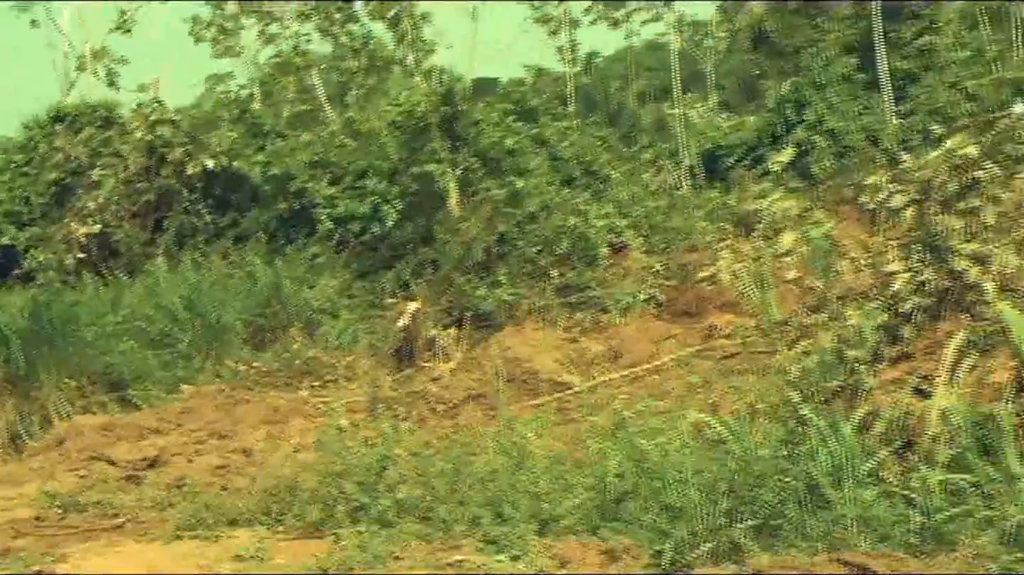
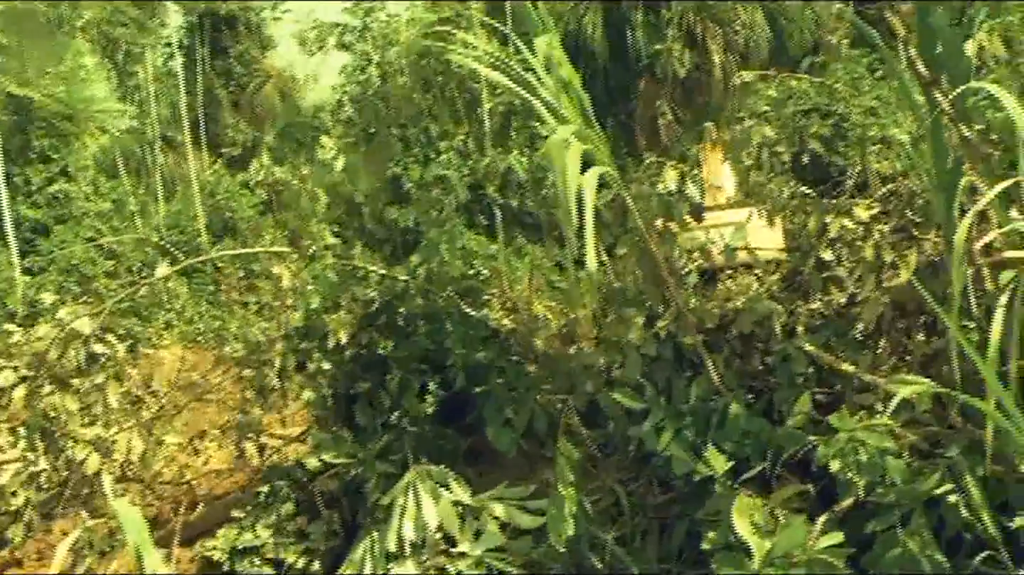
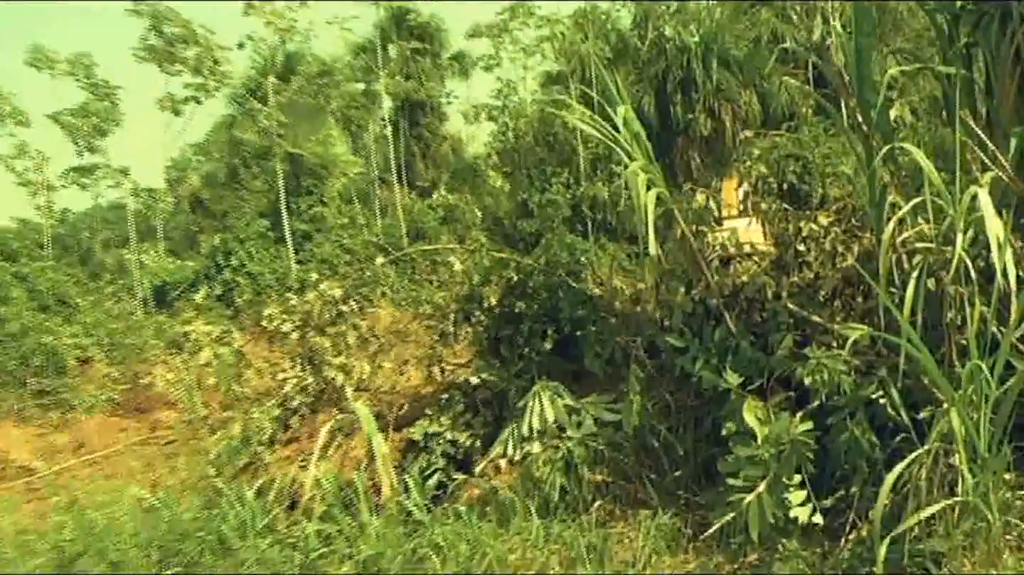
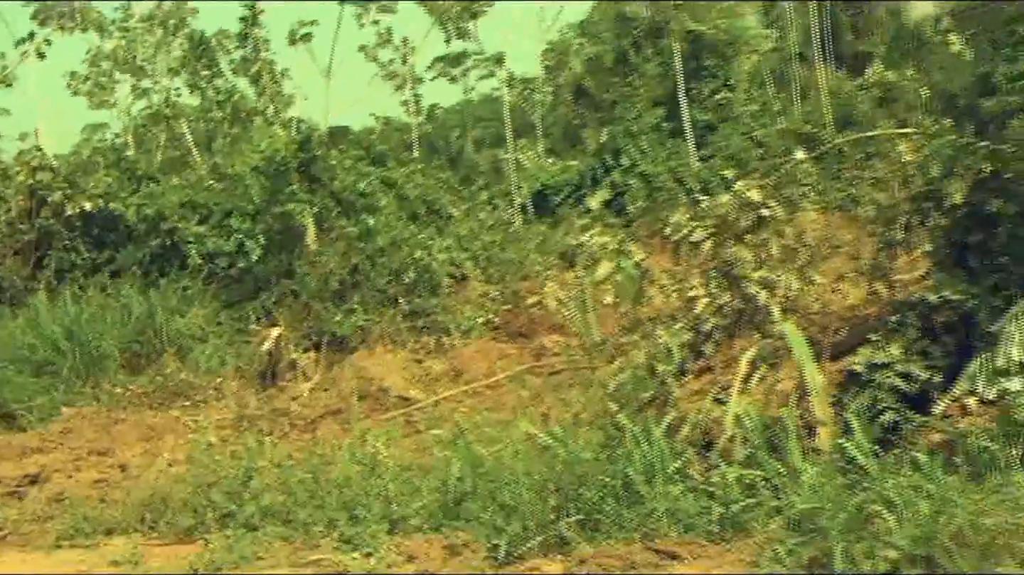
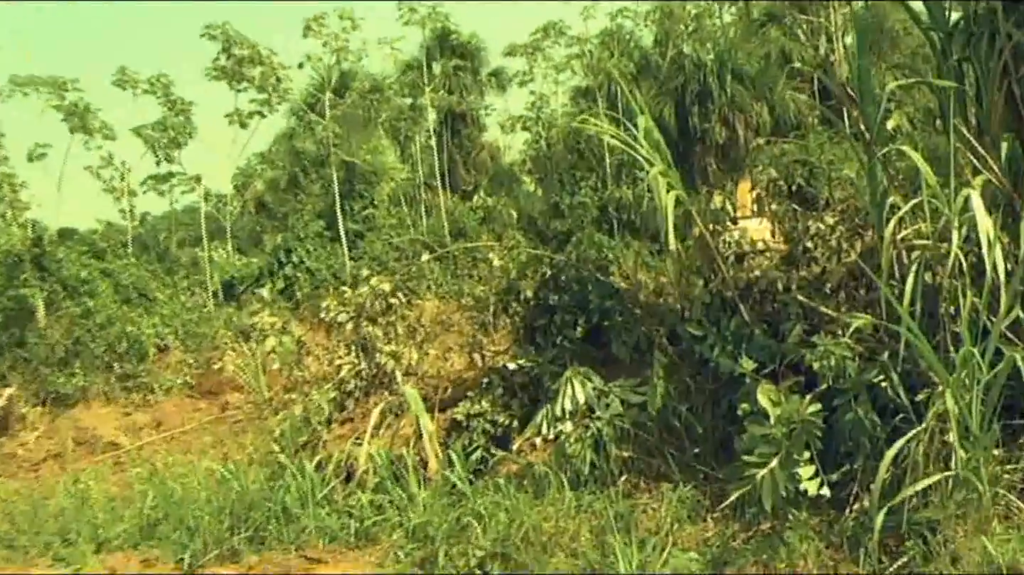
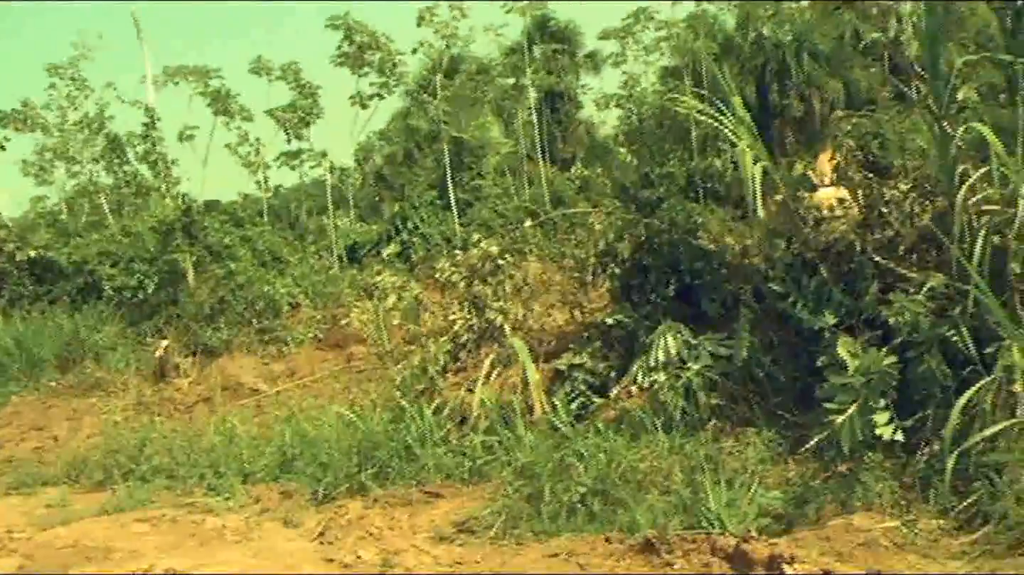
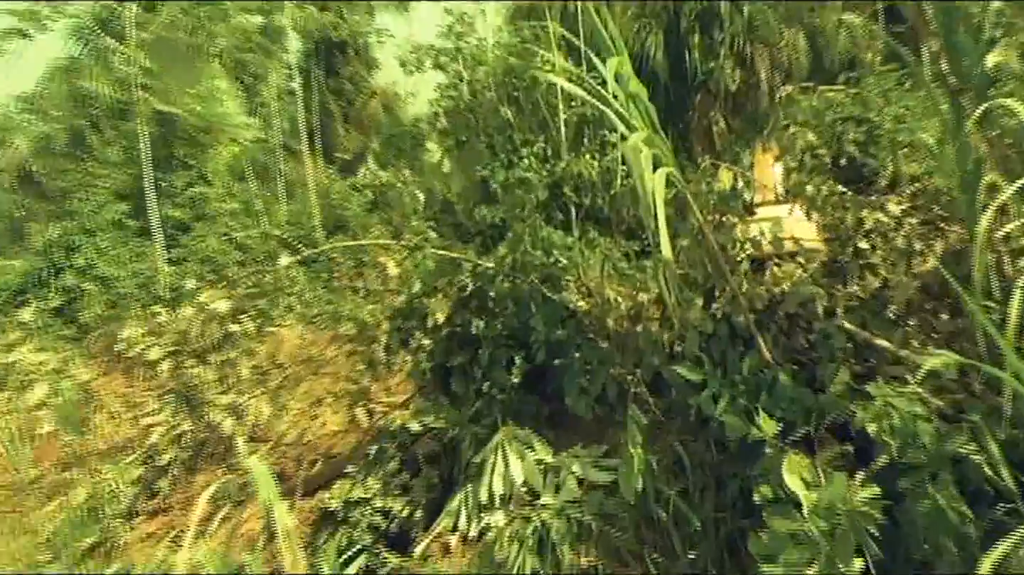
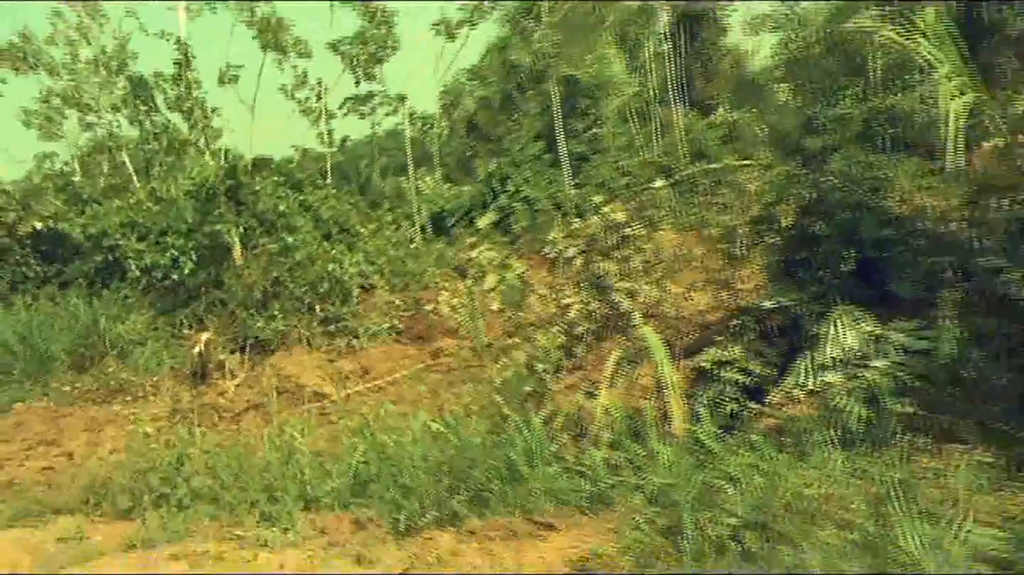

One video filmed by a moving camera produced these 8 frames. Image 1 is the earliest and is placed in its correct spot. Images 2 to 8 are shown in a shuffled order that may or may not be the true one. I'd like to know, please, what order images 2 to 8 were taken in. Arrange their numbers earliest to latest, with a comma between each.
4, 8, 6, 5, 3, 7, 2
